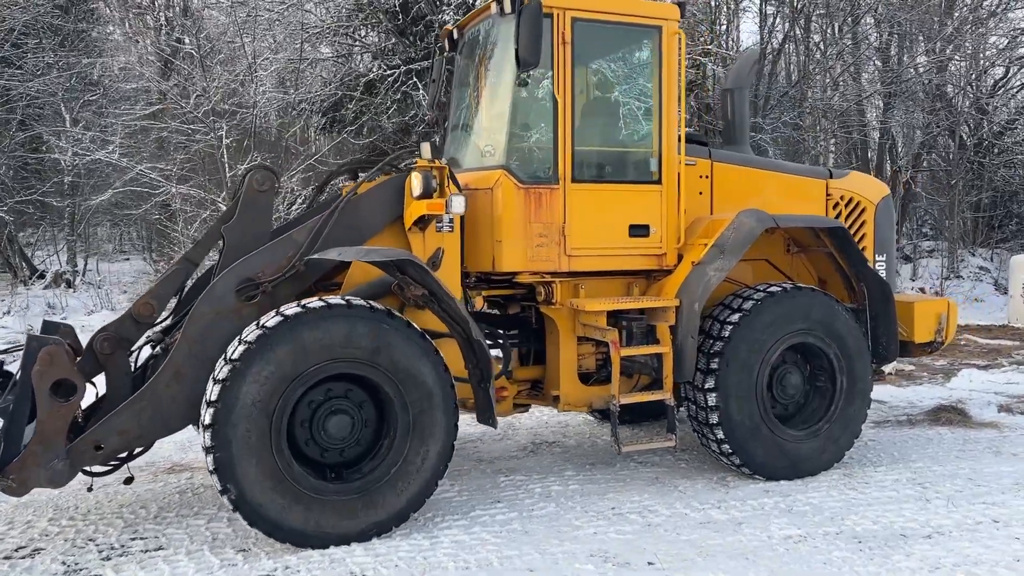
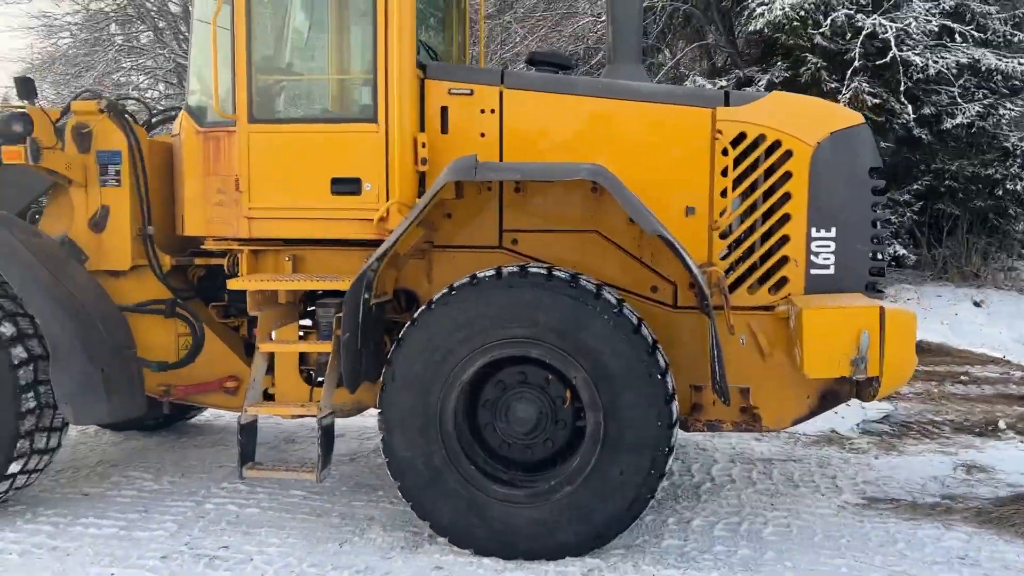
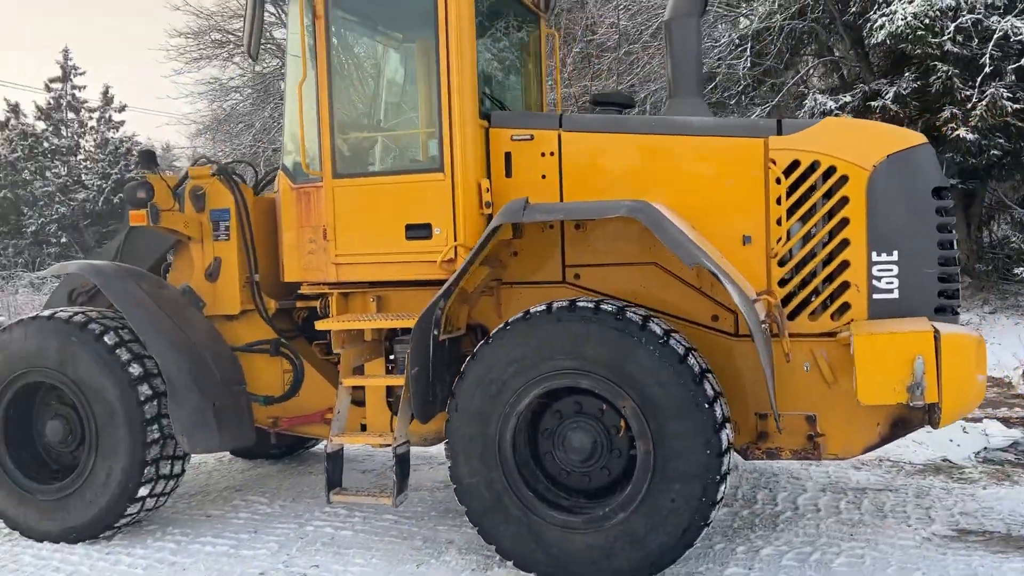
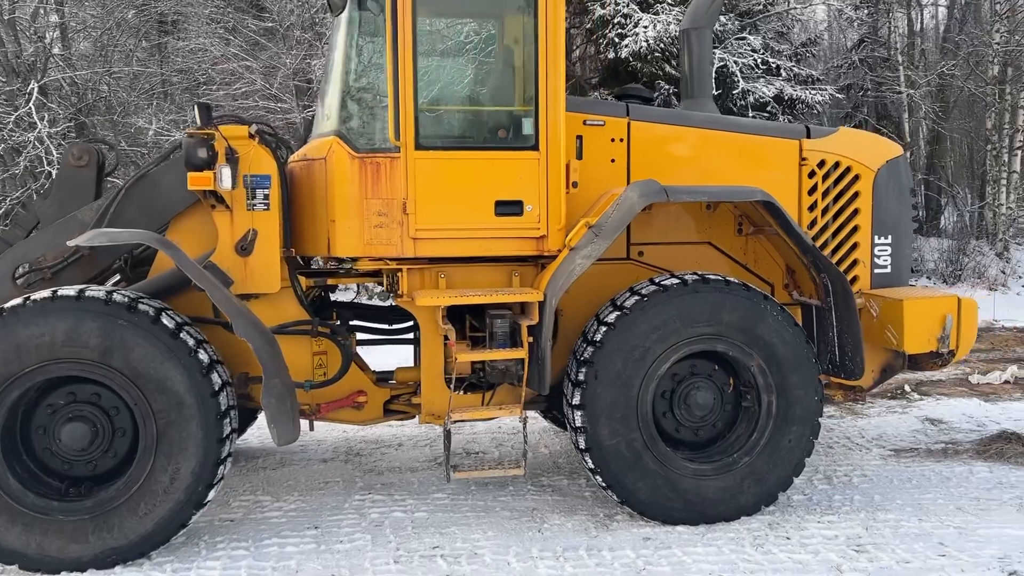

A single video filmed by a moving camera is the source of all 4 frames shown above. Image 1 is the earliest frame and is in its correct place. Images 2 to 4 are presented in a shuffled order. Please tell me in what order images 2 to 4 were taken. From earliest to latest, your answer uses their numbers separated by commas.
4, 2, 3
